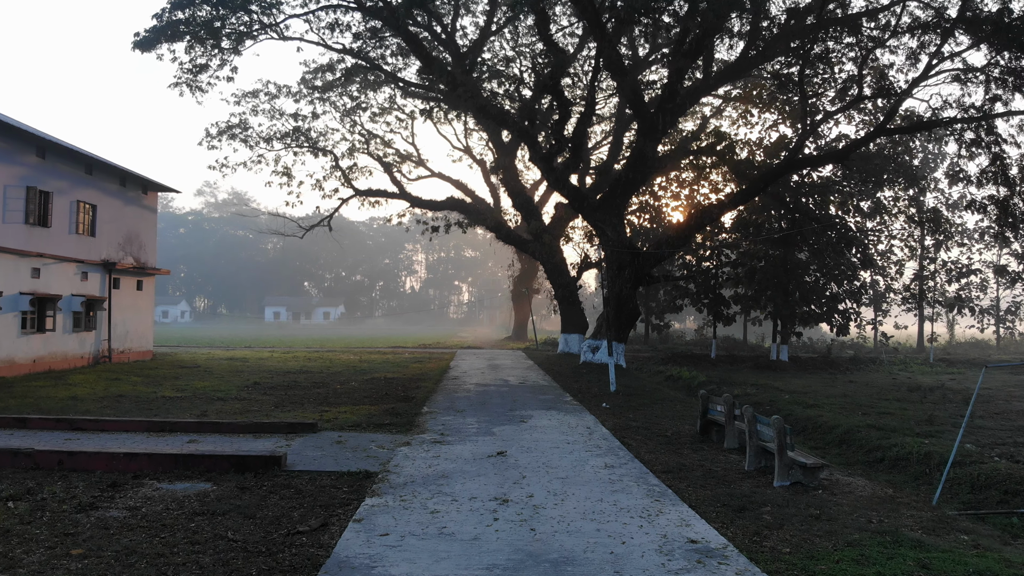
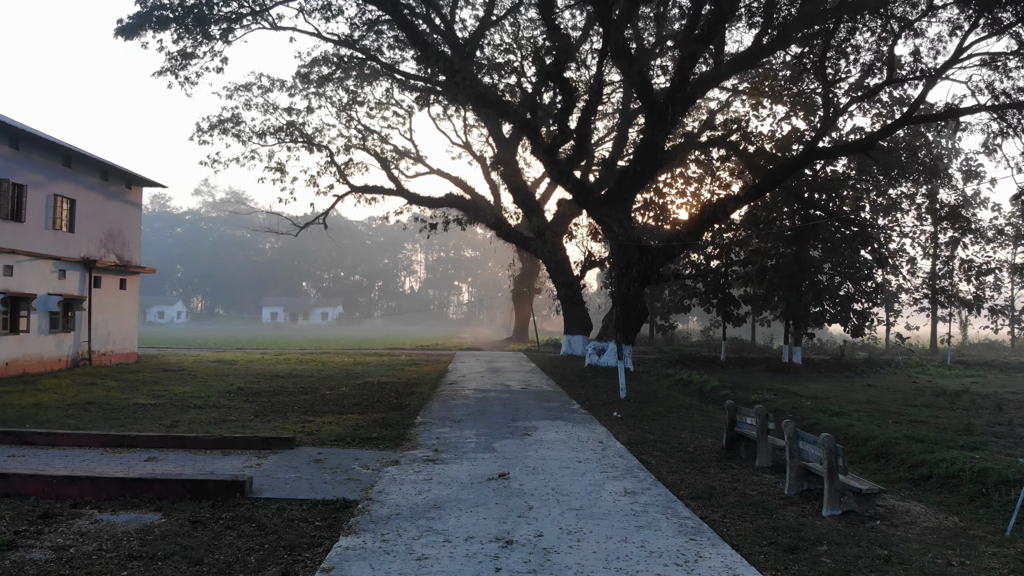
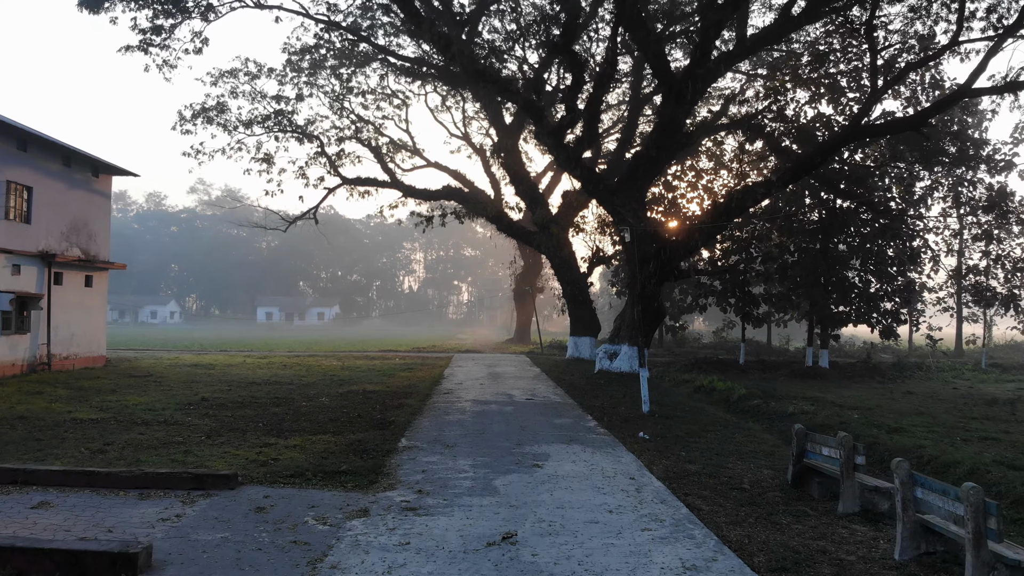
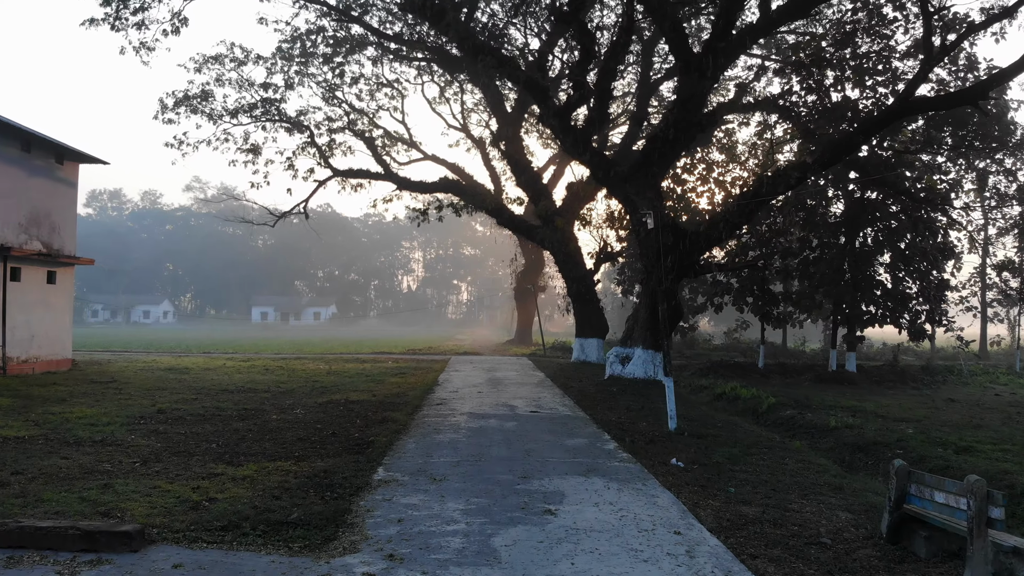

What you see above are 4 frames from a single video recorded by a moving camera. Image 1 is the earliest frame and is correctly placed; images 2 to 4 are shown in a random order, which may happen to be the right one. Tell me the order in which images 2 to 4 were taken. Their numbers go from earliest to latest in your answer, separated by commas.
2, 3, 4
